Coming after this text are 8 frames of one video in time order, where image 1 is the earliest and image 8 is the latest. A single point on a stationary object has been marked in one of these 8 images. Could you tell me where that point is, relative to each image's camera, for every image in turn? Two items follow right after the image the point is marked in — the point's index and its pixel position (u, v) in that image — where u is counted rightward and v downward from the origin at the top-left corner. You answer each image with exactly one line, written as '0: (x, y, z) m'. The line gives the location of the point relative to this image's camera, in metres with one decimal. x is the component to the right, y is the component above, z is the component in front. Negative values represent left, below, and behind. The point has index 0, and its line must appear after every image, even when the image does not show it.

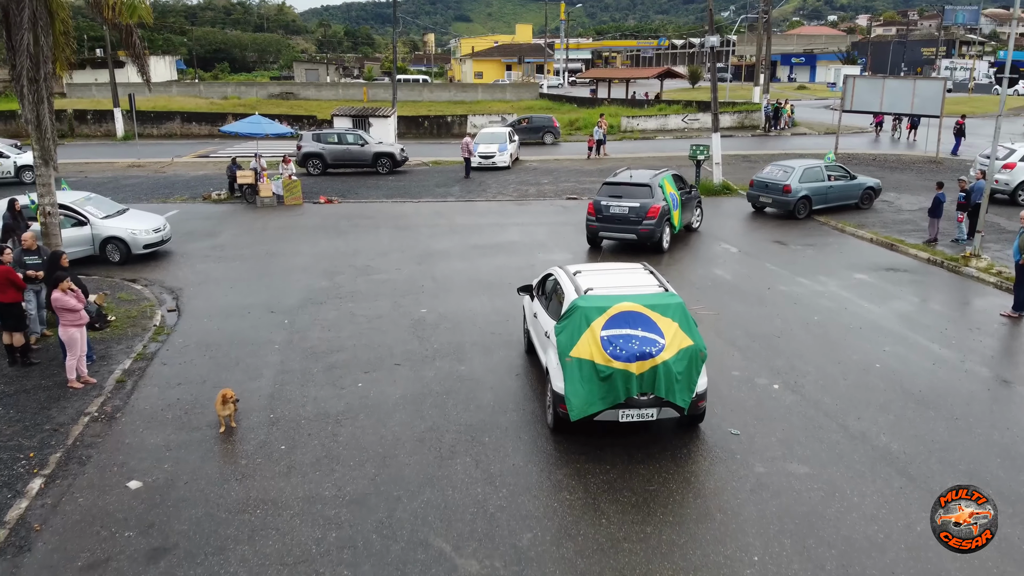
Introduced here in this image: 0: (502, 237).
0: (-0.2, +1.1, +17.1) m
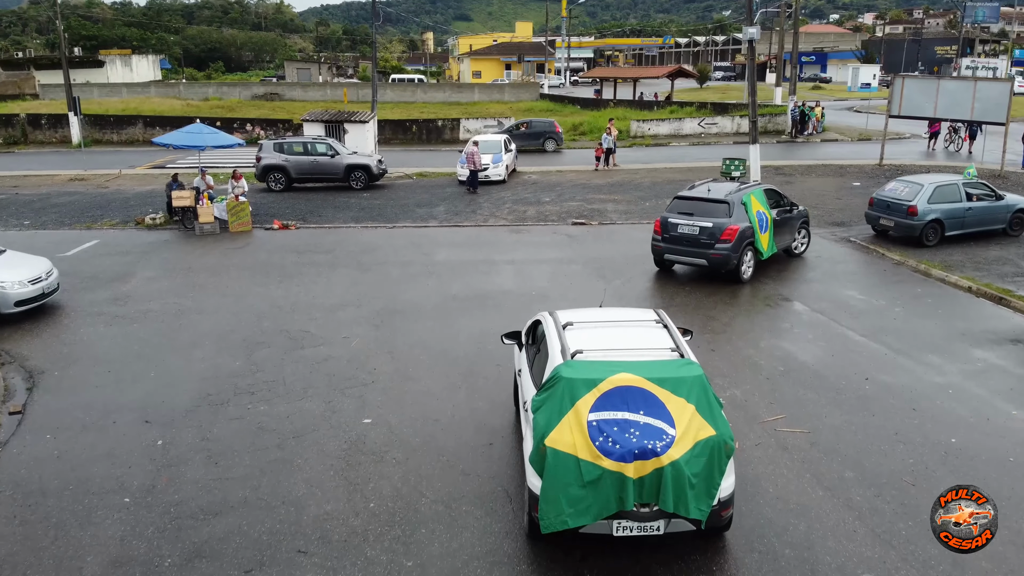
0: (-0.4, +0.2, +13.3) m
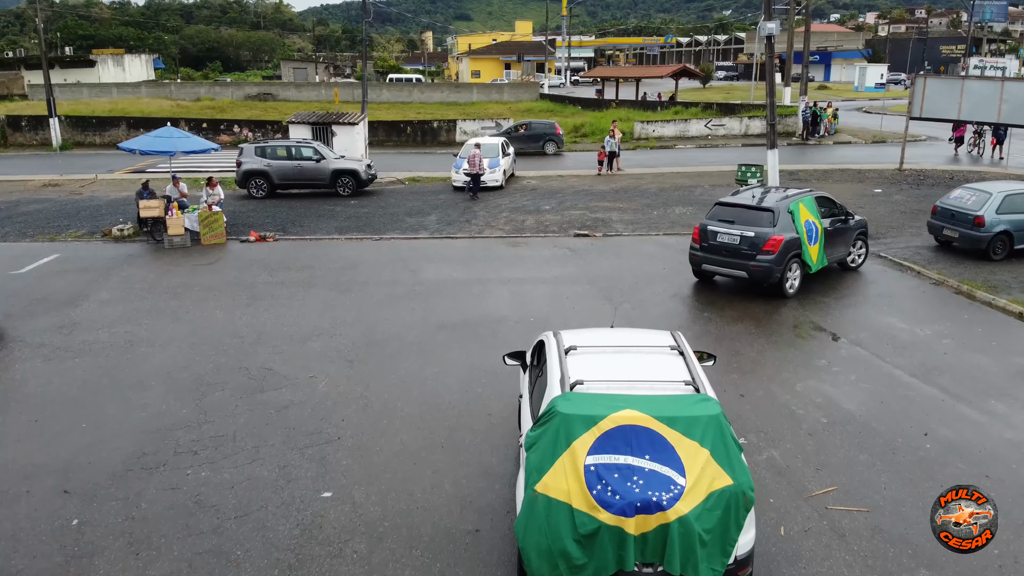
0: (-0.4, -0.2, +11.9) m
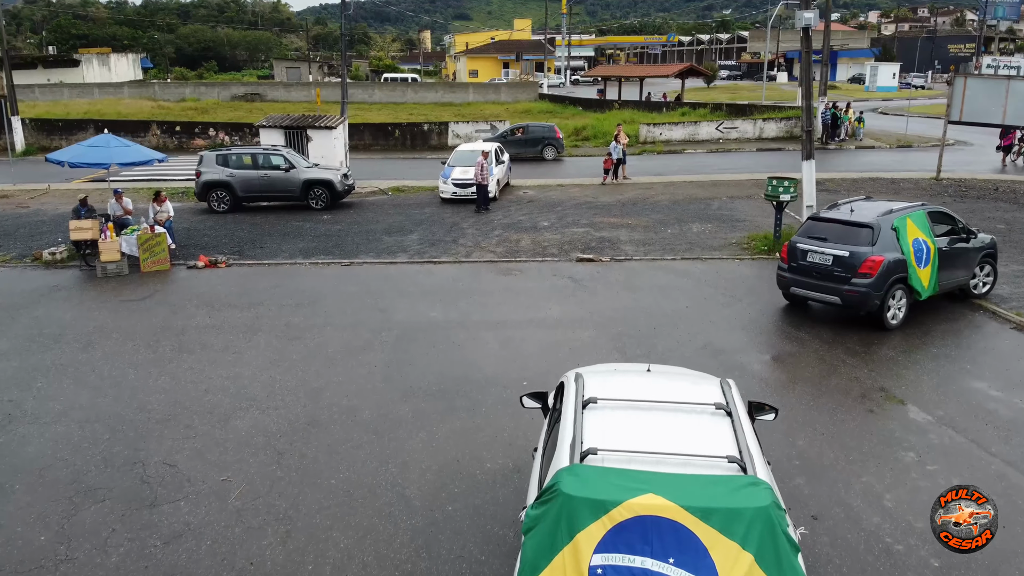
0: (-0.5, -0.8, +9.6) m
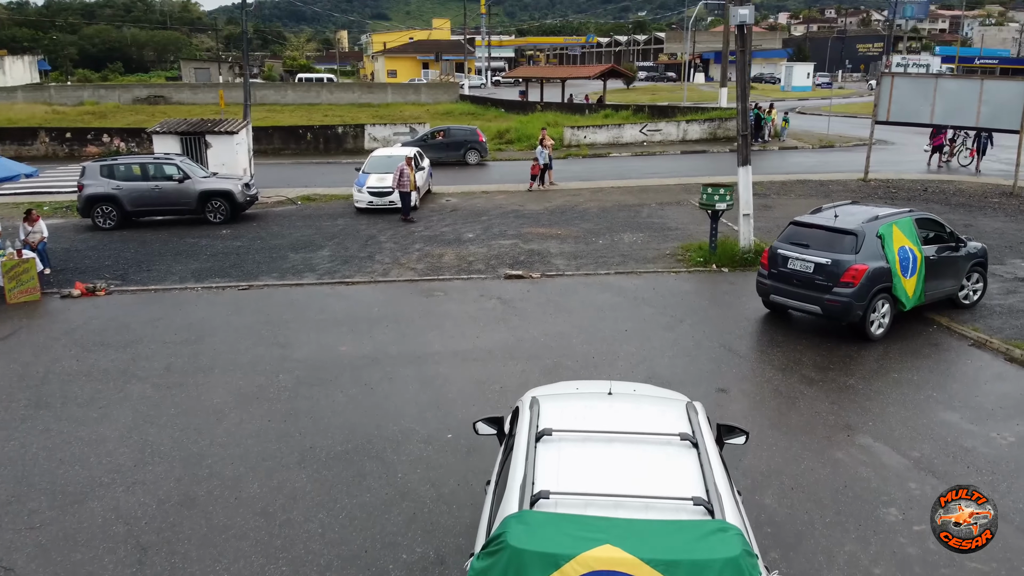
0: (-1.3, -1.1, +8.3) m
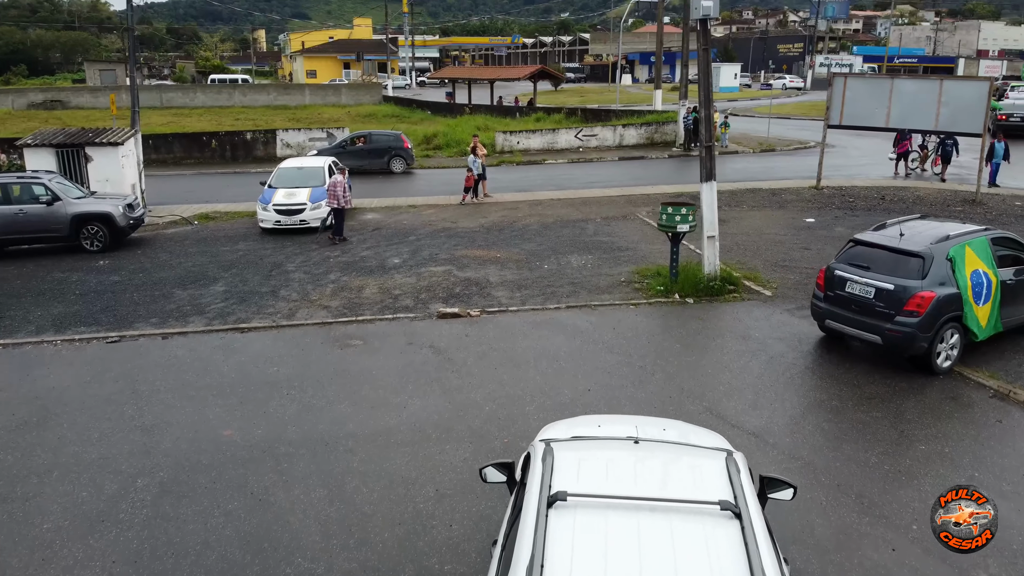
0: (-1.8, -1.6, +6.2) m
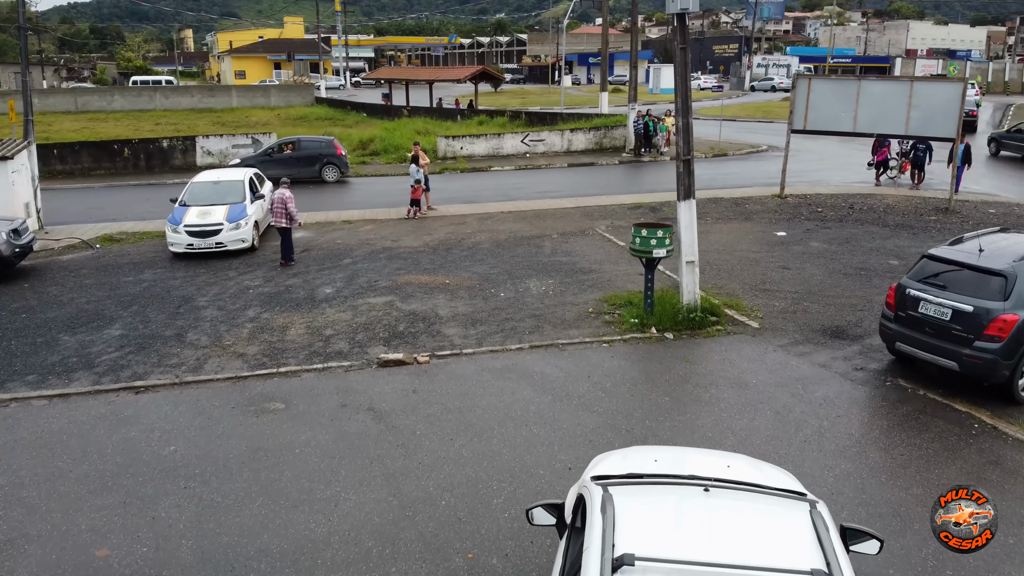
0: (-1.9, -2.1, +4.5) m
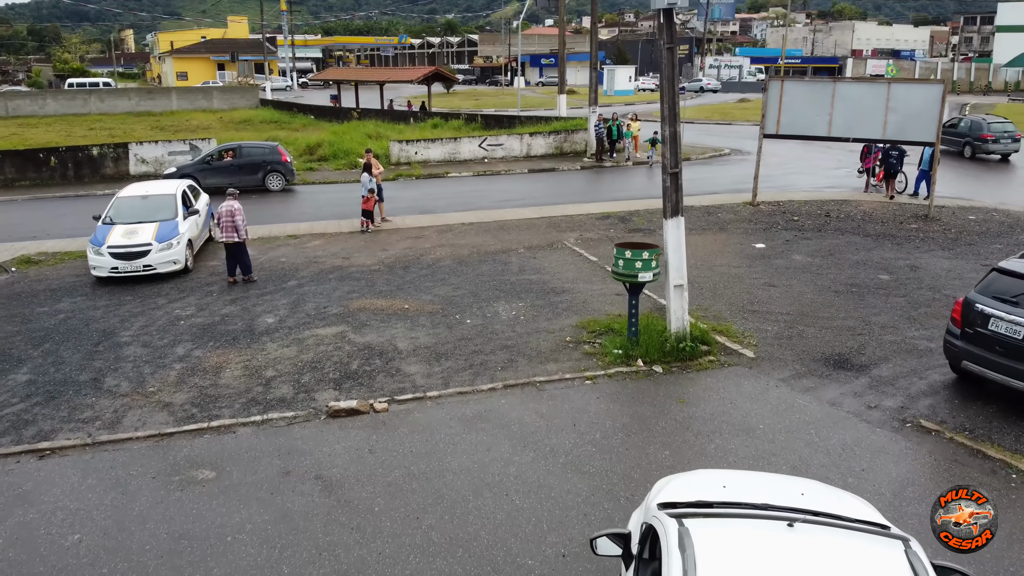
0: (-1.9, -2.5, +3.2) m
